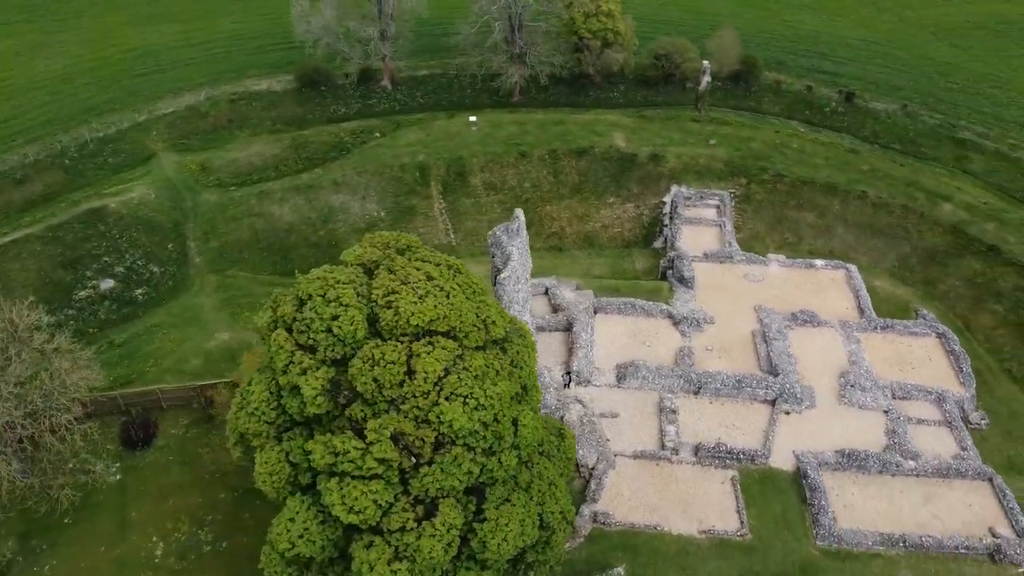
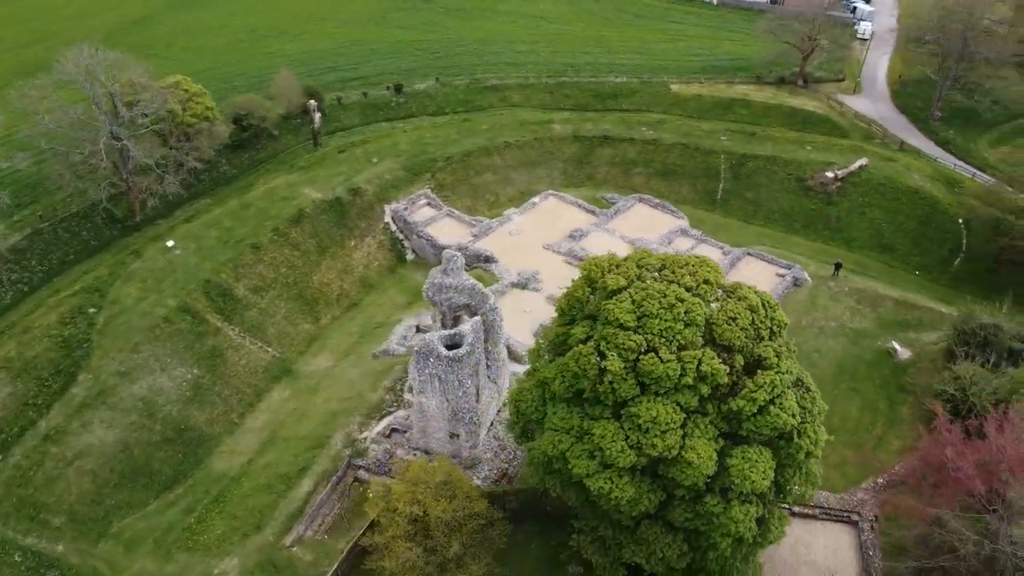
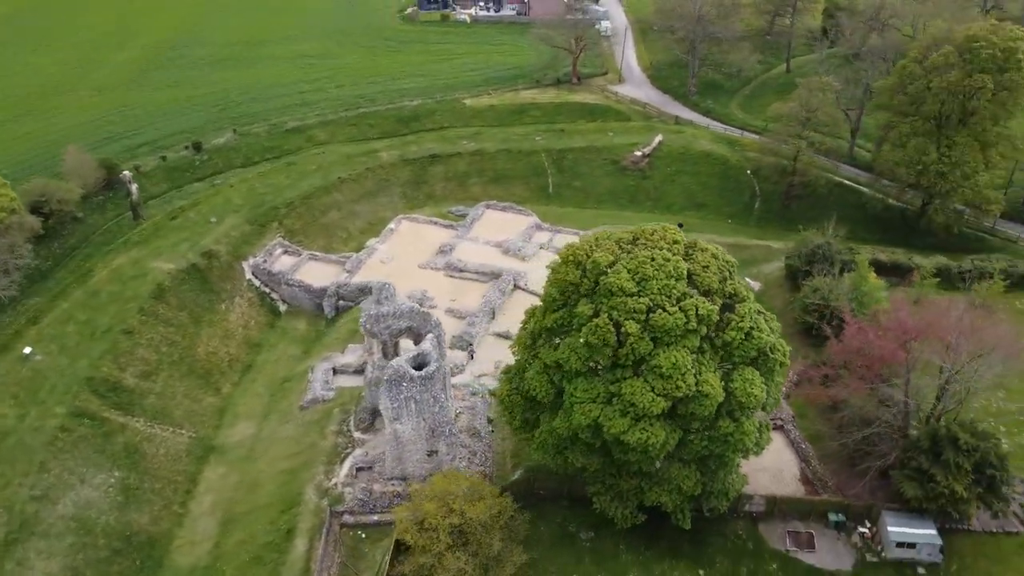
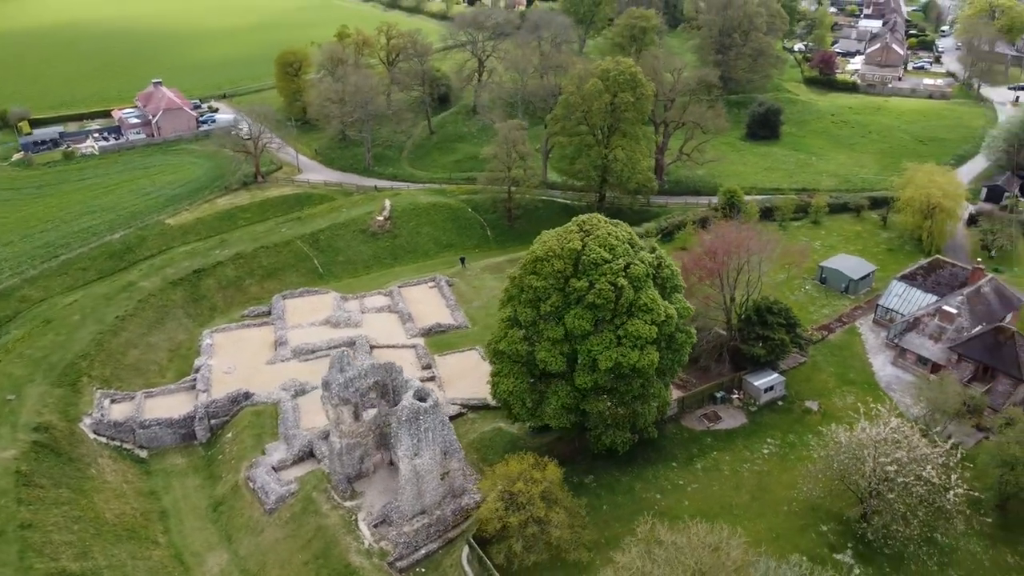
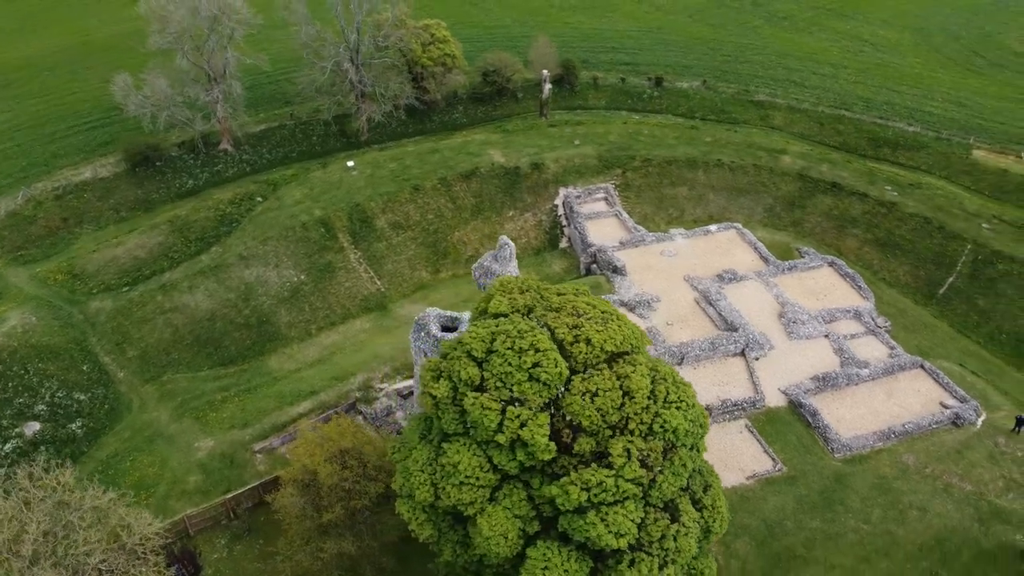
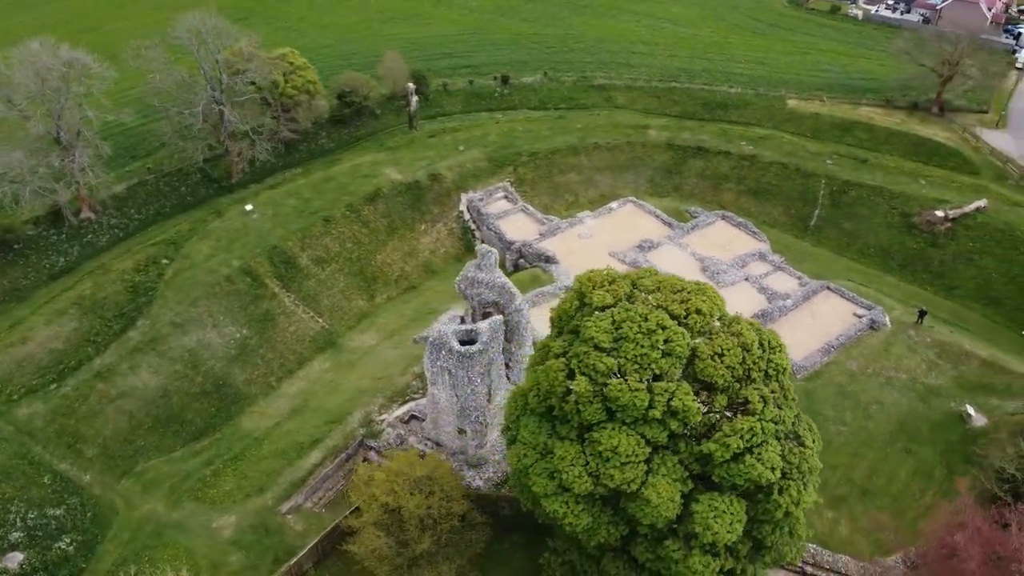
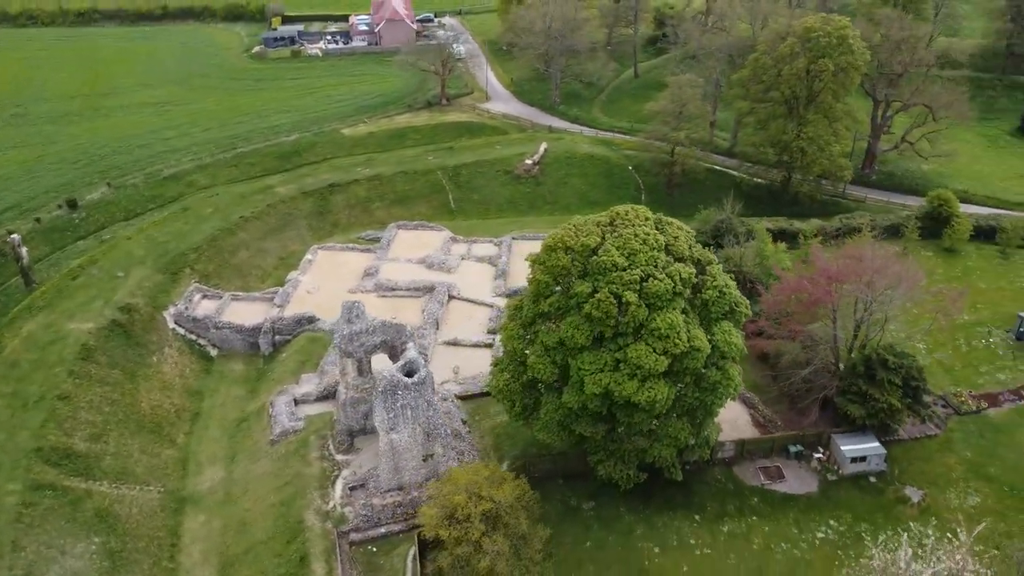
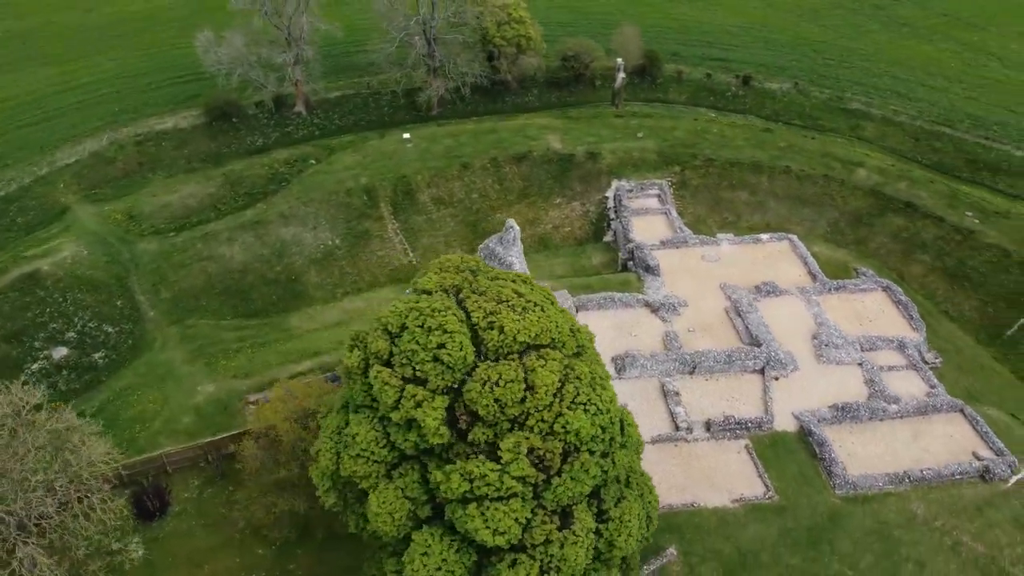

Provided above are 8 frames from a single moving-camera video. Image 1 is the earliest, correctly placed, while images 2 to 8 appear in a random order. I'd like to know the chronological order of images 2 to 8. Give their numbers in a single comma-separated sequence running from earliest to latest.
8, 5, 6, 2, 3, 7, 4
